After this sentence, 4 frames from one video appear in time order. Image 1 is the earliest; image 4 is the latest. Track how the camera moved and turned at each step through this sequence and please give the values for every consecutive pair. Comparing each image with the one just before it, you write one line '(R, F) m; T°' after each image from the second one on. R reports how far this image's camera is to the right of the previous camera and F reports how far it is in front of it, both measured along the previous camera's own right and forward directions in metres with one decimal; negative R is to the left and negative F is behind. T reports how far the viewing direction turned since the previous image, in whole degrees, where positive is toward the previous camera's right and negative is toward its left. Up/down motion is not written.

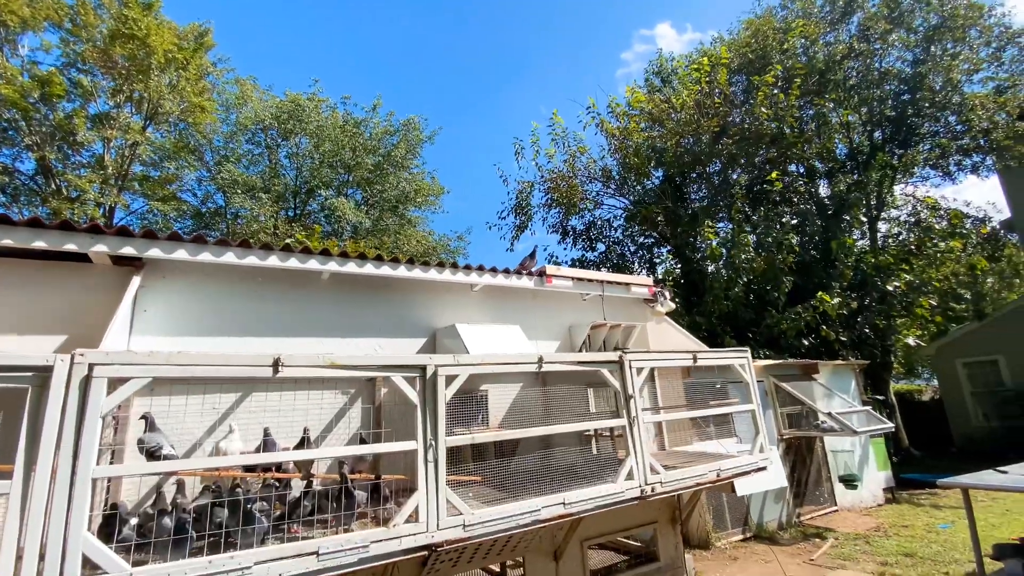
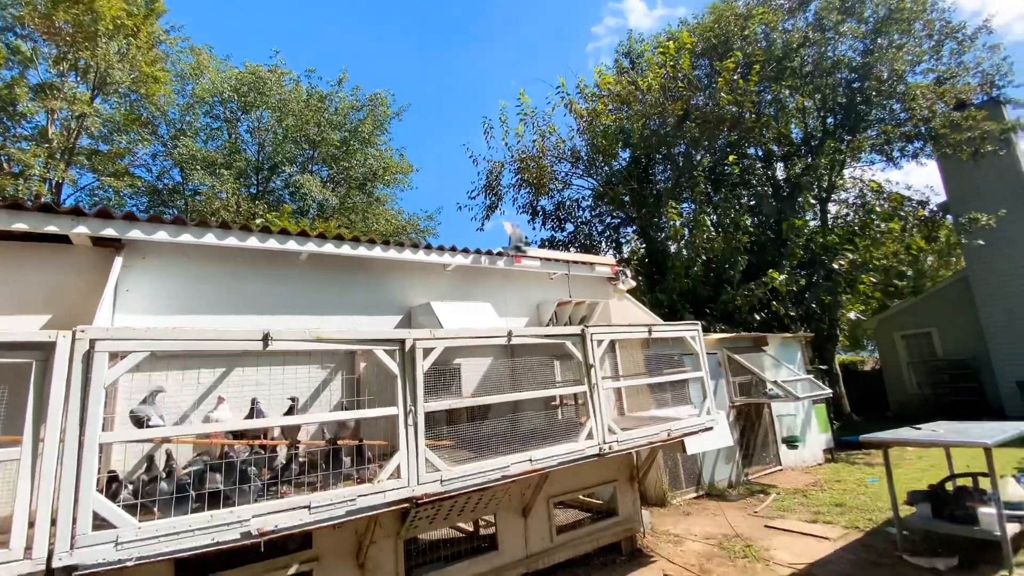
(0.0, -0.3) m; +4°
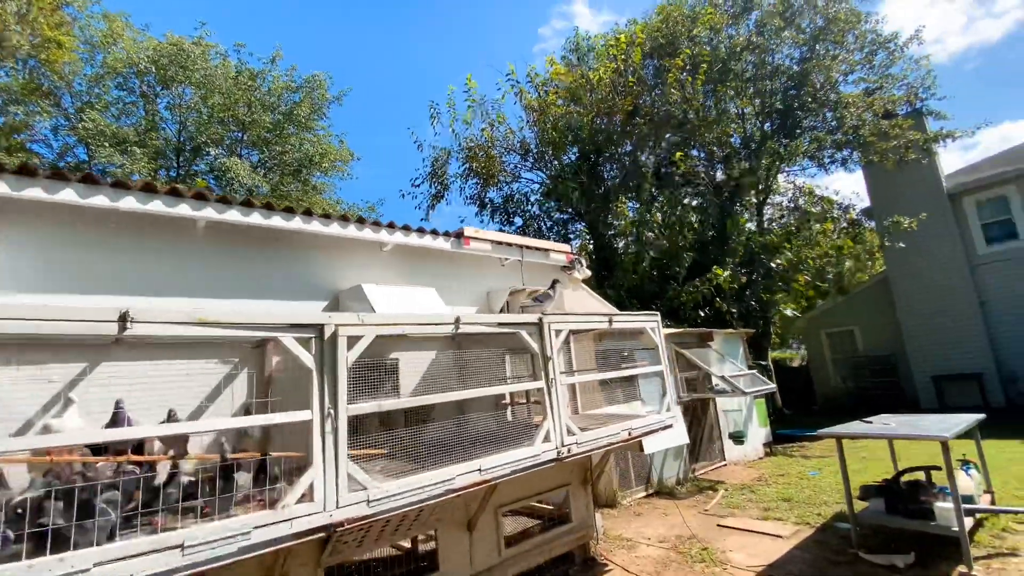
(0.0, +0.6) m; +7°
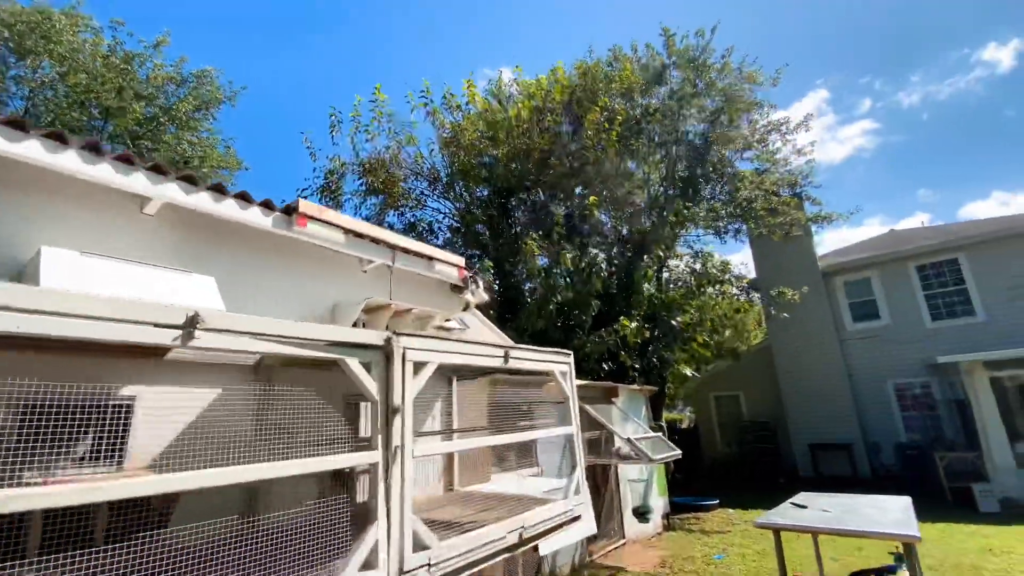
(+0.4, +1.5) m; +11°
